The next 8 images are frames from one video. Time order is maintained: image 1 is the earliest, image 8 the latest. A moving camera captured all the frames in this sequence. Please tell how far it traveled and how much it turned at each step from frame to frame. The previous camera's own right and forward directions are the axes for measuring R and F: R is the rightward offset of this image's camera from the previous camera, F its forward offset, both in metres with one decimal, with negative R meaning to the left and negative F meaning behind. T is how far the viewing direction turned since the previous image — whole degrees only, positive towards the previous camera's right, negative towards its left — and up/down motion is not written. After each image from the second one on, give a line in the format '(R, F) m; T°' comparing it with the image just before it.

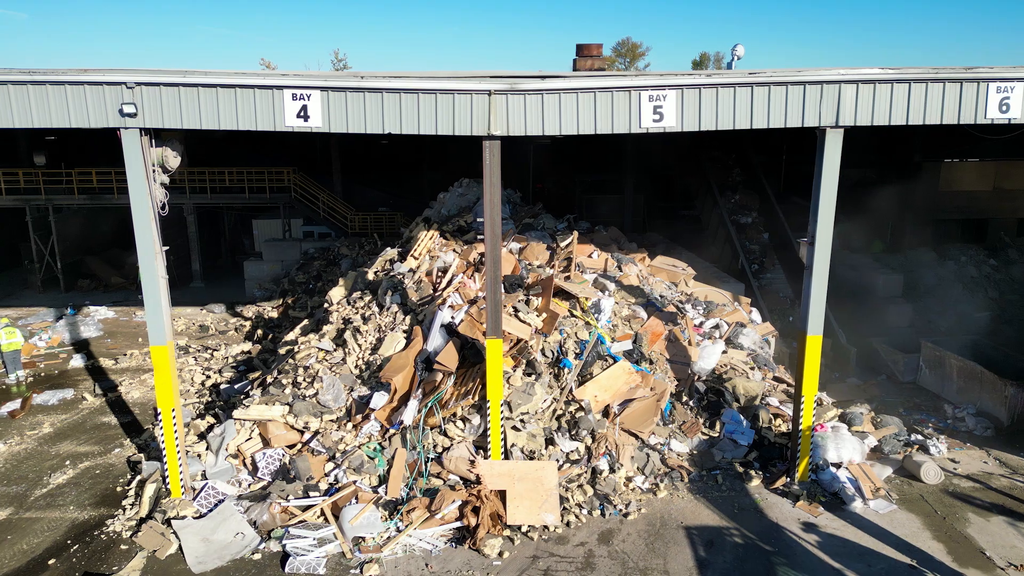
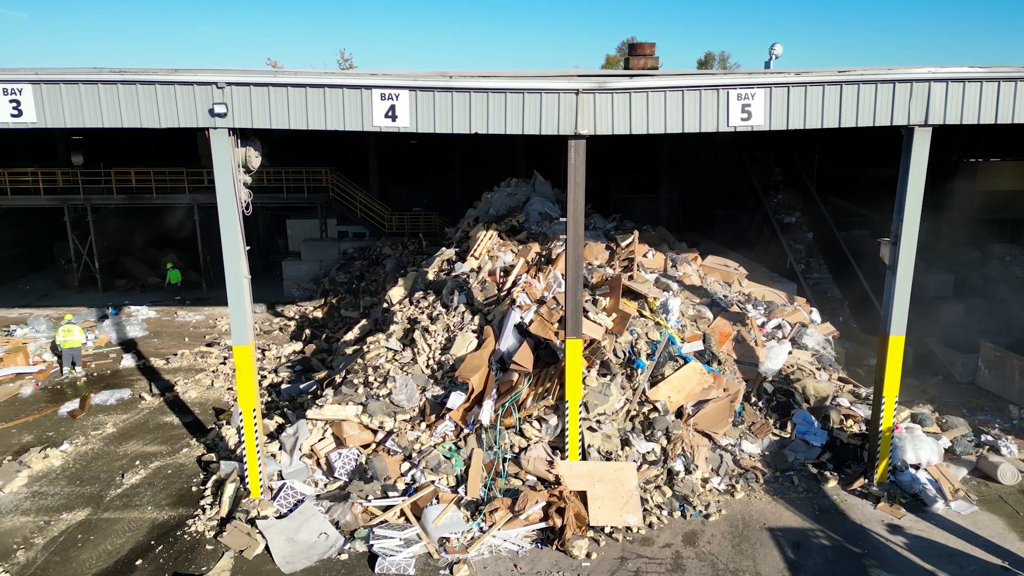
(-1.1, 0.0) m; 0°
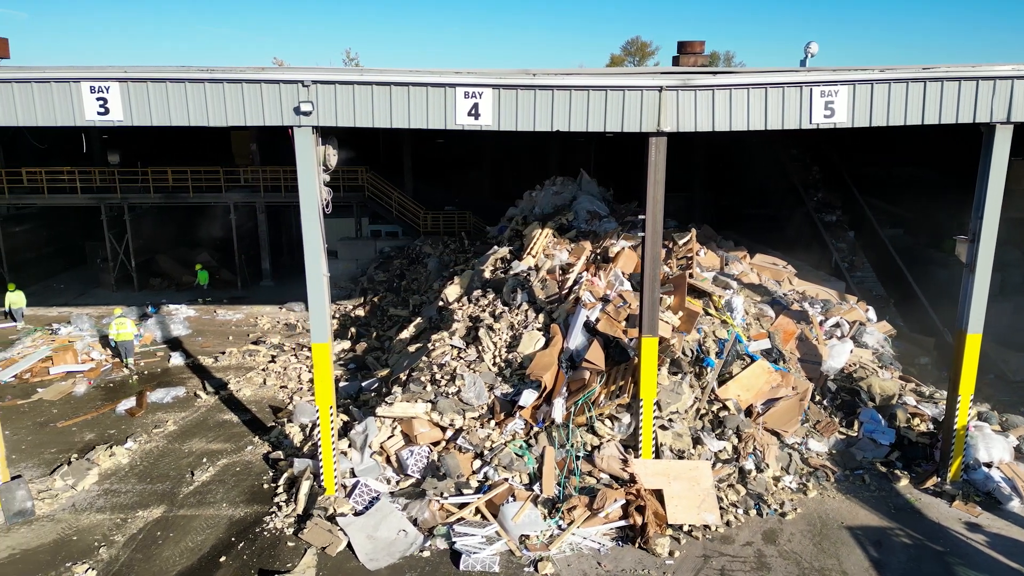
(-1.0, 0.0) m; 0°
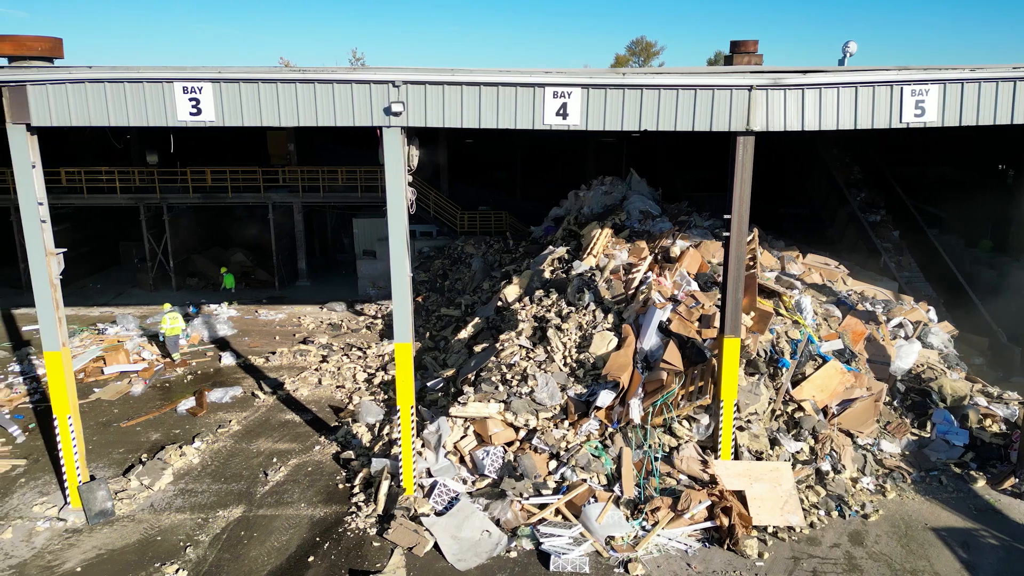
(-1.1, 0.0) m; 0°
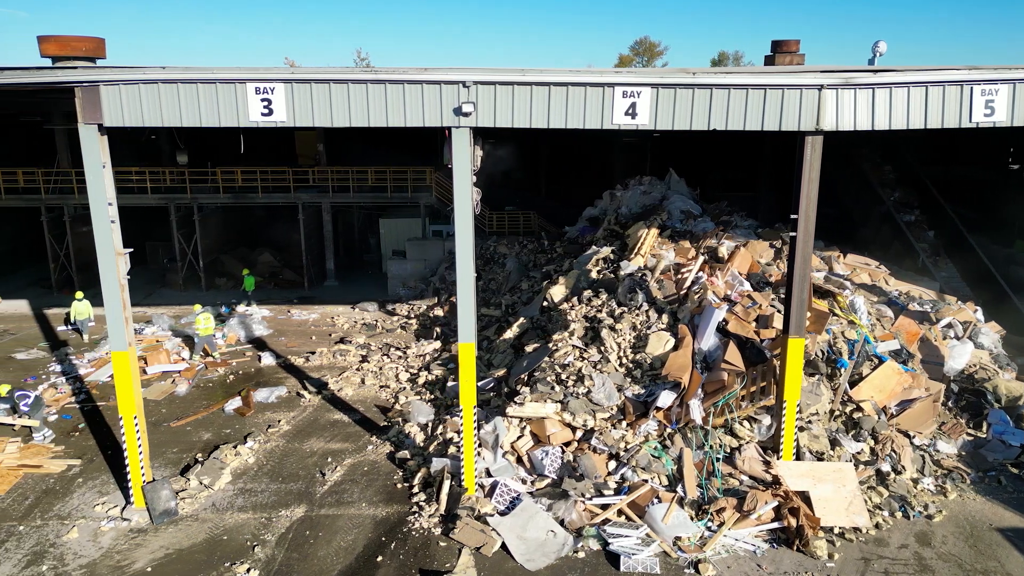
(-0.9, 0.0) m; 0°
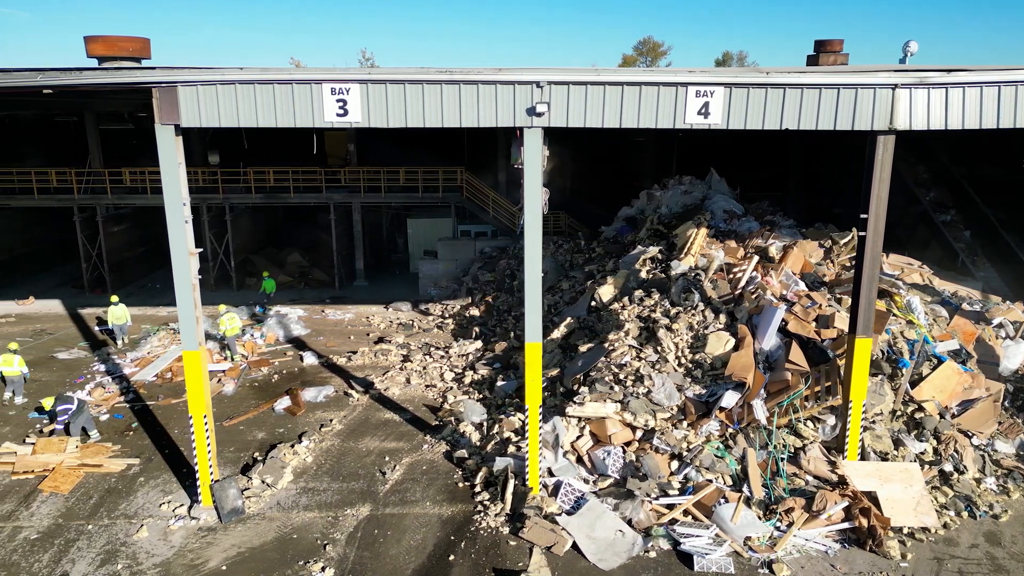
(-0.9, 0.0) m; 0°
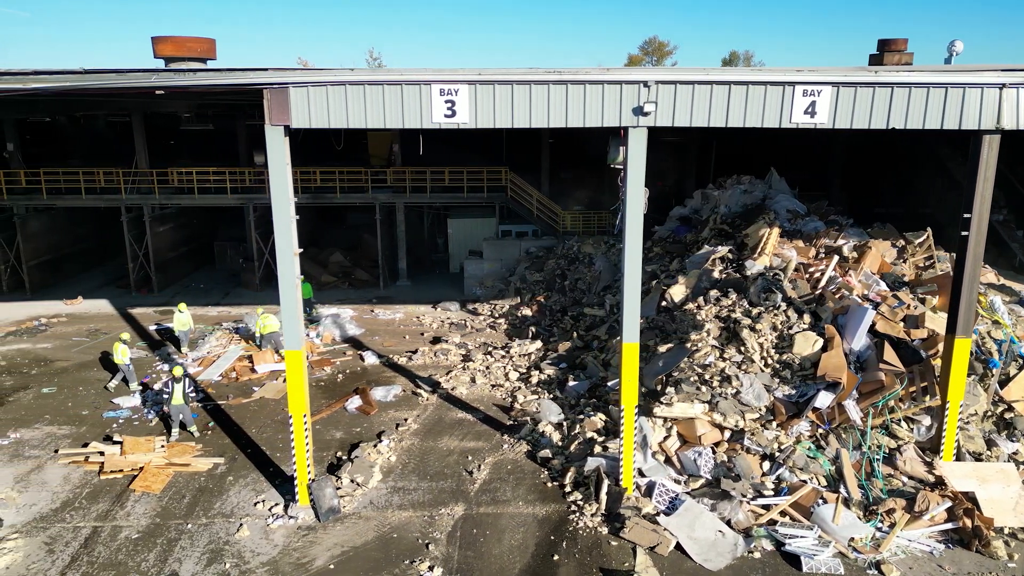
(-1.3, 0.0) m; 0°
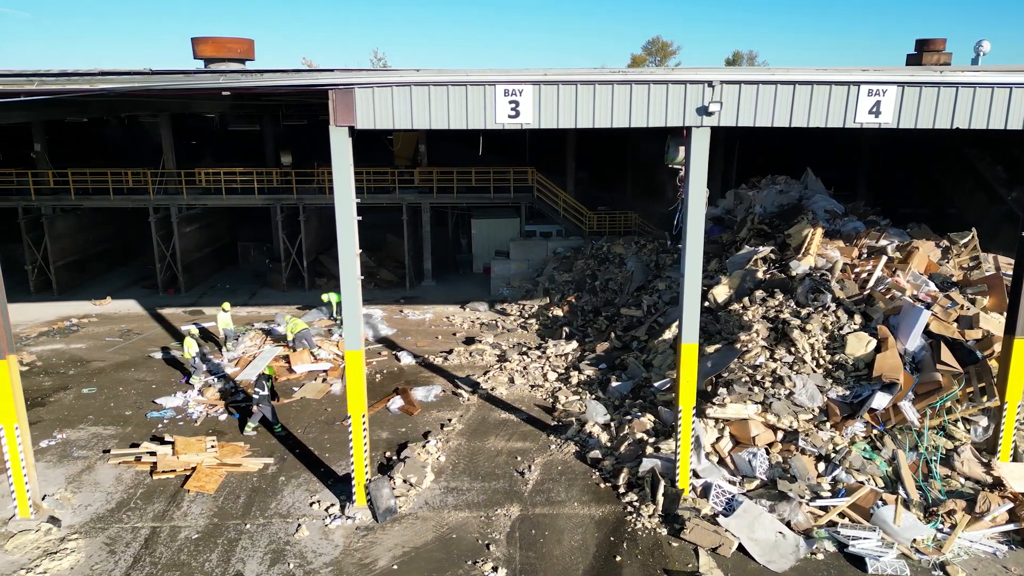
(-0.8, 0.0) m; 0°
